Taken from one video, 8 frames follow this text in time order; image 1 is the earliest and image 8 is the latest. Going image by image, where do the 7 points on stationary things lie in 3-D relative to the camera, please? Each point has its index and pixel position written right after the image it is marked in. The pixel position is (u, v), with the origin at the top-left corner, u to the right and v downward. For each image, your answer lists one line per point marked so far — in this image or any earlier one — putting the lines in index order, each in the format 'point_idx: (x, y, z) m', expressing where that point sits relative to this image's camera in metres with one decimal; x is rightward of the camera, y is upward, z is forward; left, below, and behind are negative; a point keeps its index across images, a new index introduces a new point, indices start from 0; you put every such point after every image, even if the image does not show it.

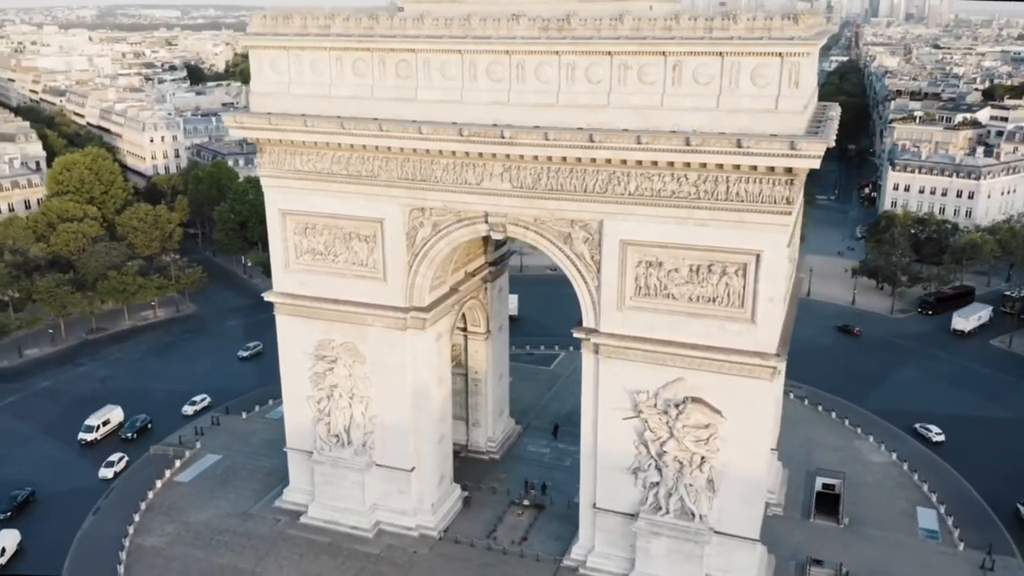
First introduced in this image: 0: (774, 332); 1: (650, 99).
0: (+6.2, -1.0, +19.6) m
1: (+3.2, +4.3, +19.1) m
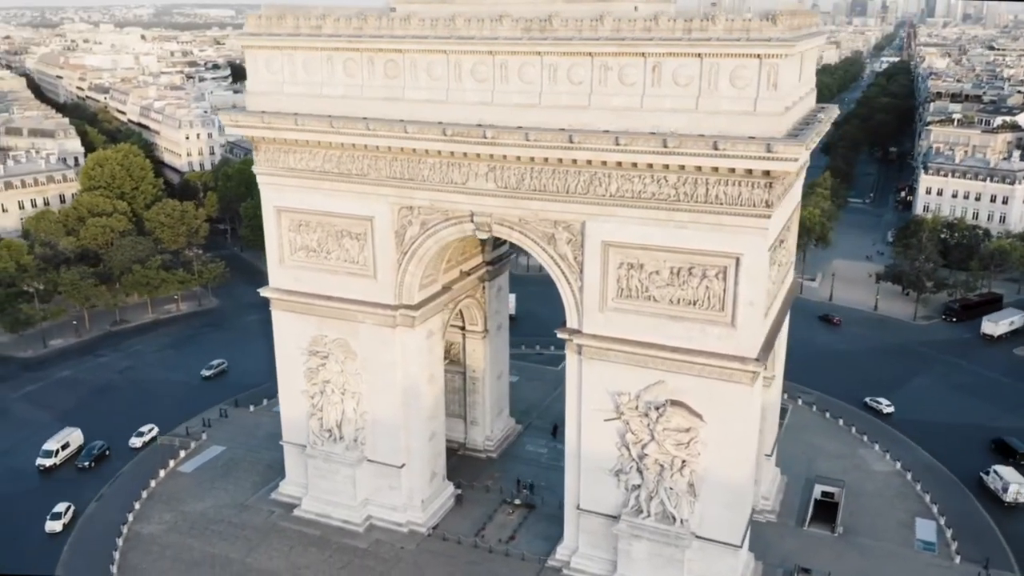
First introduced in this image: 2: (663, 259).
0: (+5.6, -1.1, +19.4) m
1: (+2.7, +4.3, +19.0) m
2: (+3.6, +0.7, +19.9) m
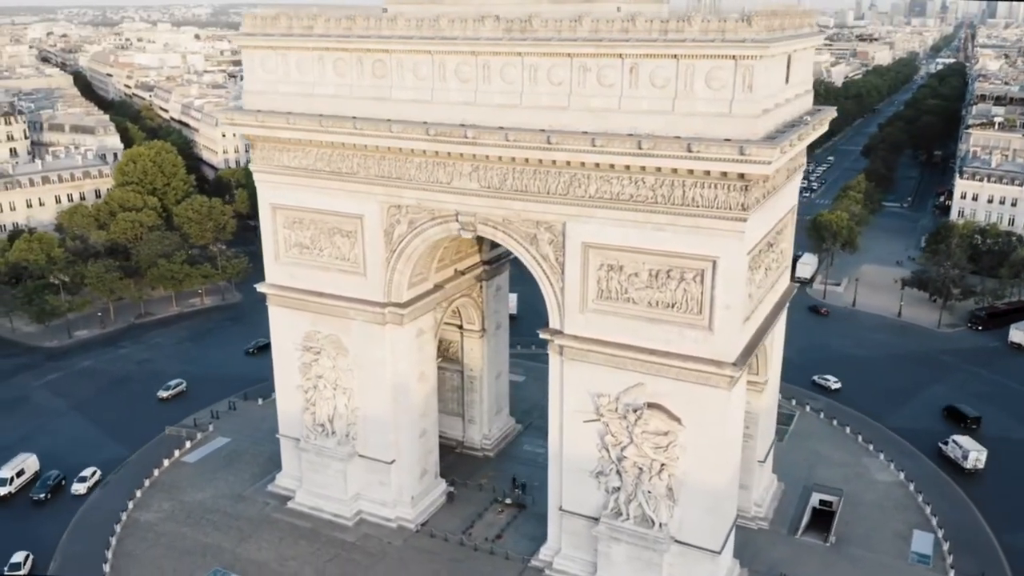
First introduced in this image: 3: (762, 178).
0: (+5.1, -1.2, +19.2) m
1: (+2.2, +4.3, +19.0) m
2: (+3.1, +0.6, +19.8) m
3: (+5.3, +2.3, +17.6) m
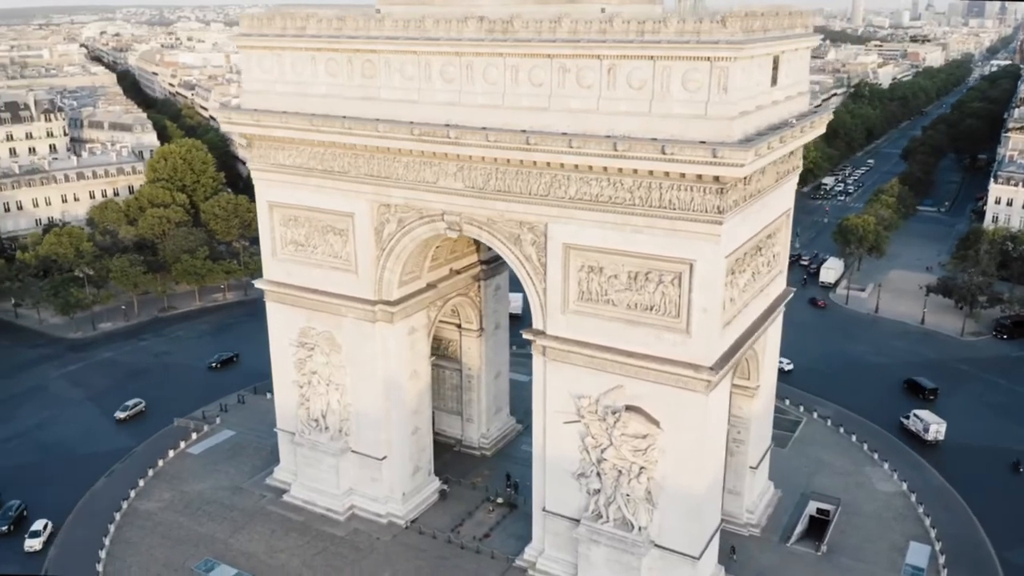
0: (+4.5, -1.3, +19.1) m
1: (+1.7, +4.2, +19.0) m
2: (+2.6, +0.6, +19.8) m
3: (+4.7, +2.3, +17.5) m
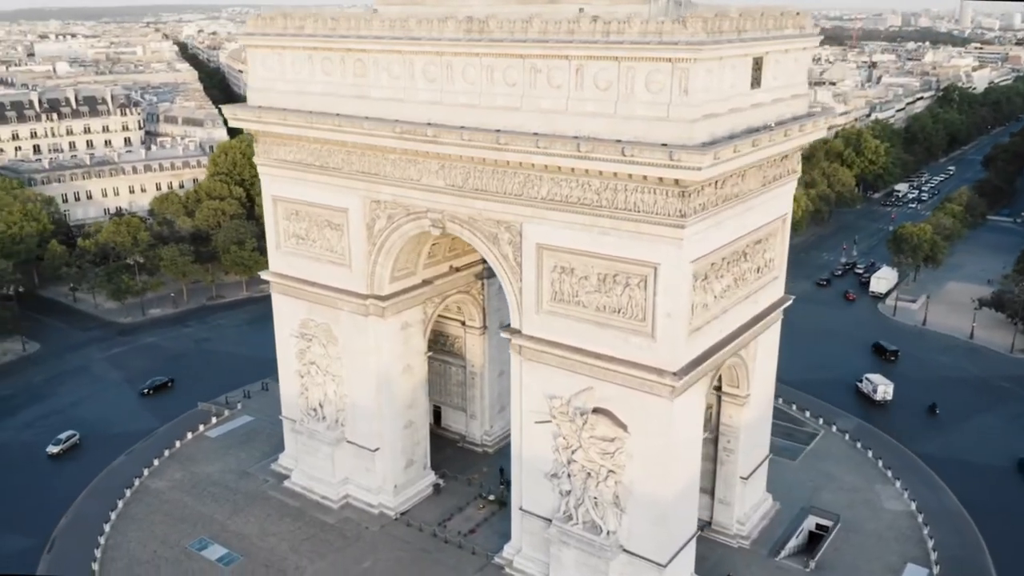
0: (+3.6, -1.4, +18.8) m
1: (+1.0, +4.2, +19.0) m
2: (+1.9, +0.5, +19.7) m
3: (+3.8, +2.2, +17.2) m
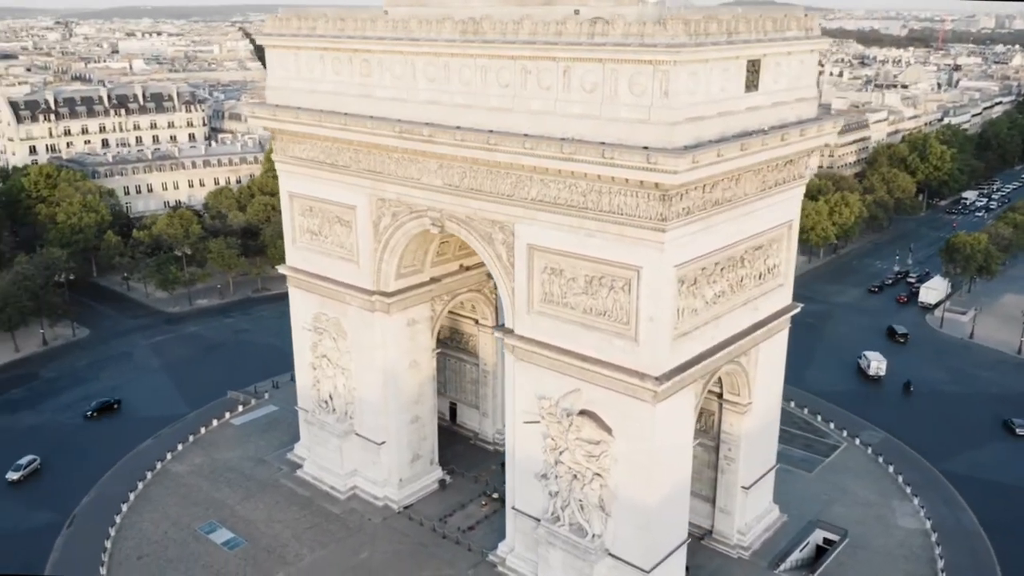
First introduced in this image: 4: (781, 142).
0: (+3.2, -1.5, +18.7) m
1: (+0.8, +4.2, +19.0) m
2: (+1.6, +0.5, +19.7) m
3: (+3.3, +2.1, +17.0) m
4: (+6.4, +3.5, +19.8) m
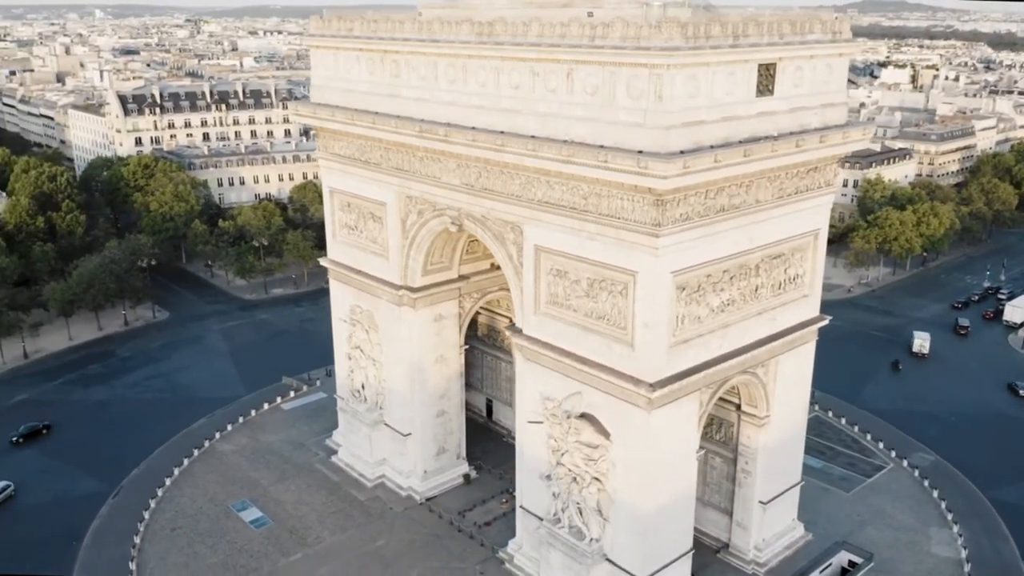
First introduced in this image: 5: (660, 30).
0: (+3.0, -1.6, +18.5) m
1: (+0.9, +4.2, +19.1) m
2: (+1.6, +0.4, +19.7) m
3: (+3.1, +1.9, +16.8) m
4: (+6.5, +3.2, +19.2) m
5: (+3.0, +5.1, +16.6) m
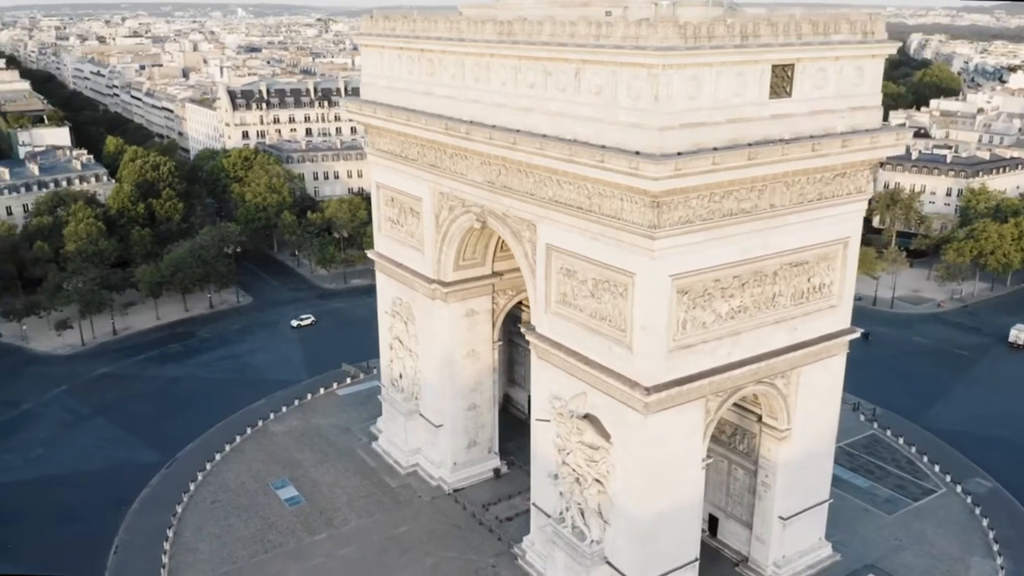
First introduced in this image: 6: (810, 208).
0: (+2.9, -1.6, +18.3) m
1: (+1.1, +4.2, +19.1) m
2: (+1.8, +0.4, +19.6) m
3: (+2.9, +1.9, +16.6) m
4: (+6.7, +3.0, +18.5) m
5: (+3.0, +5.1, +16.4) m
6: (+7.1, +1.9, +19.8) m
